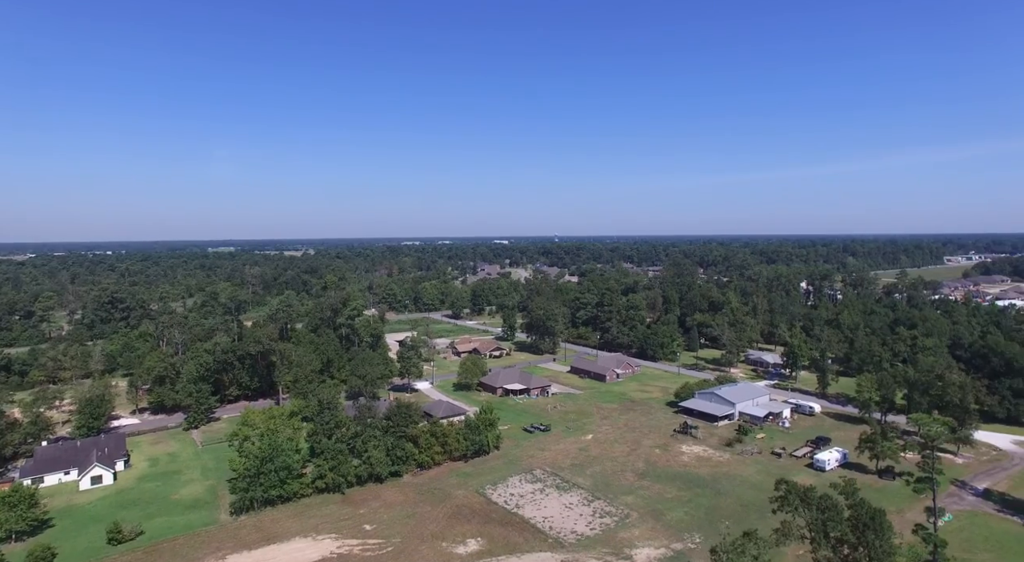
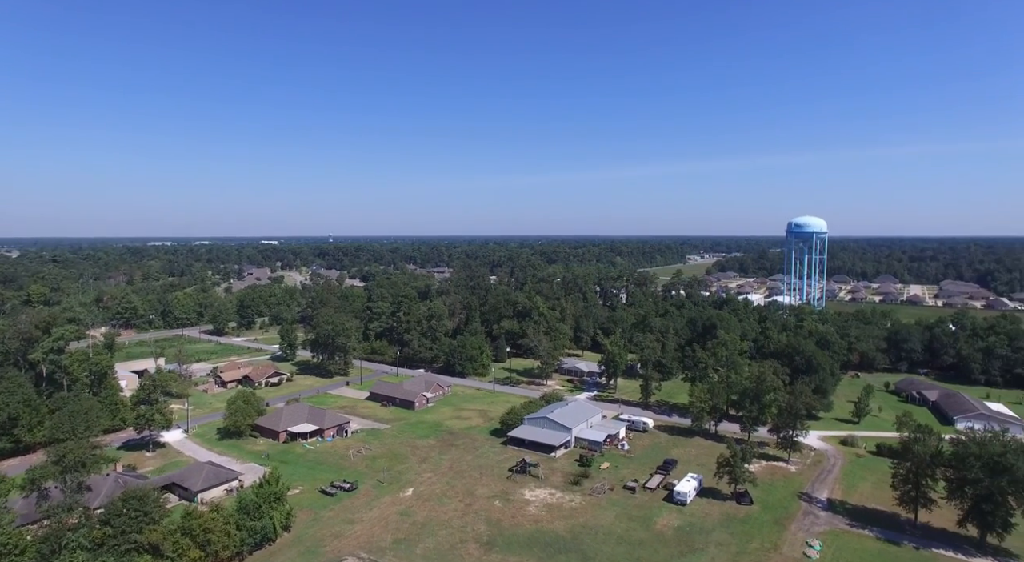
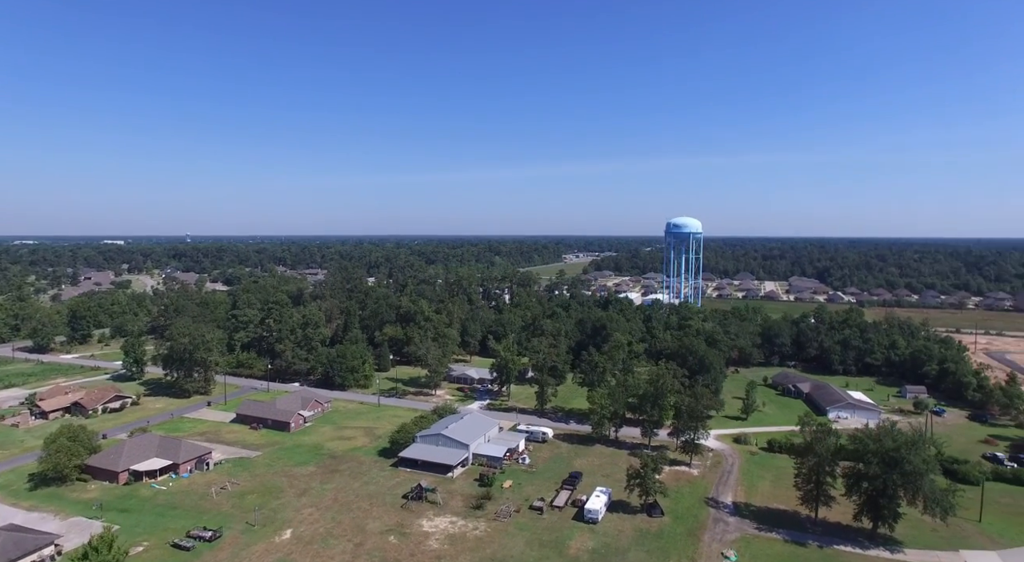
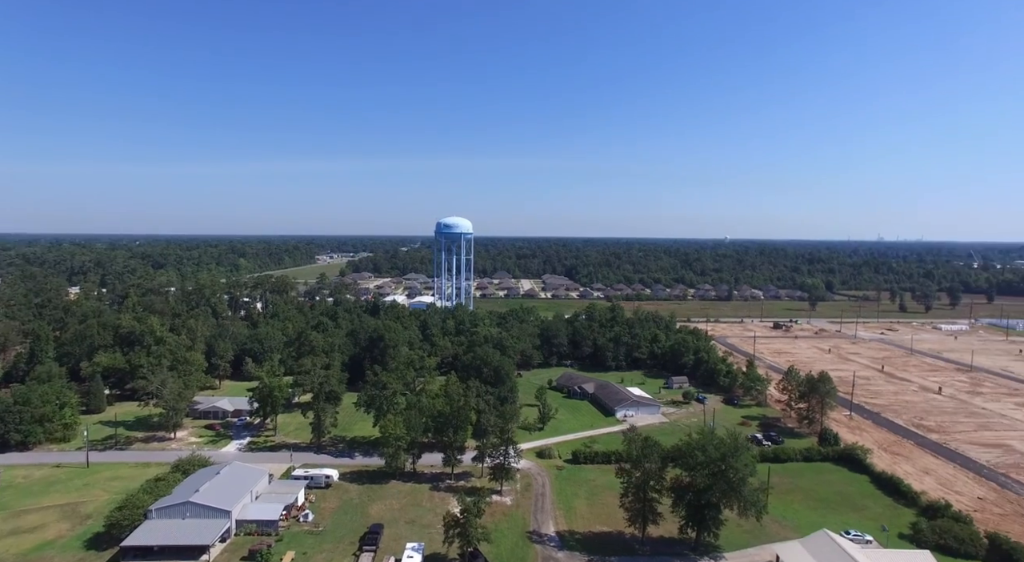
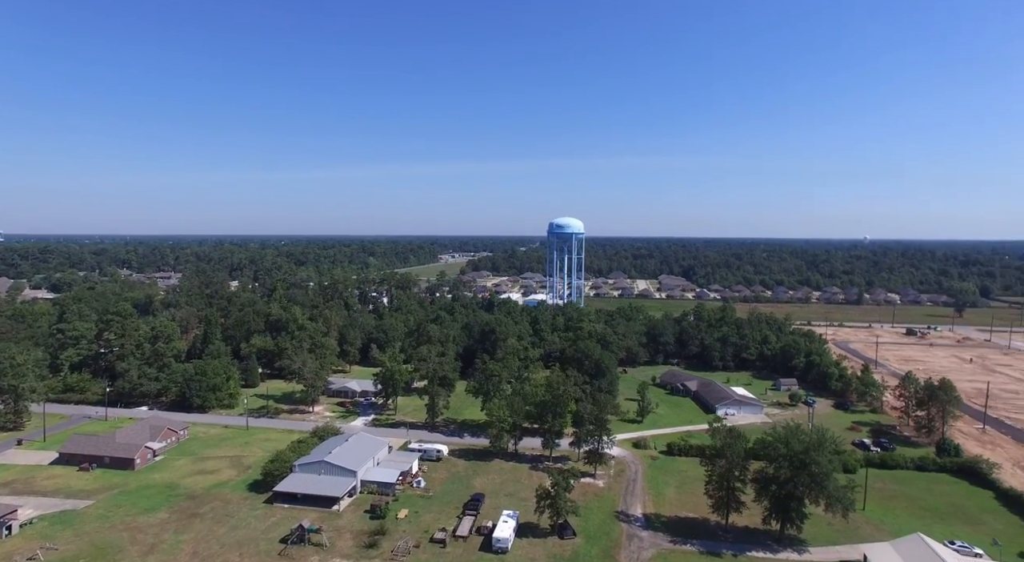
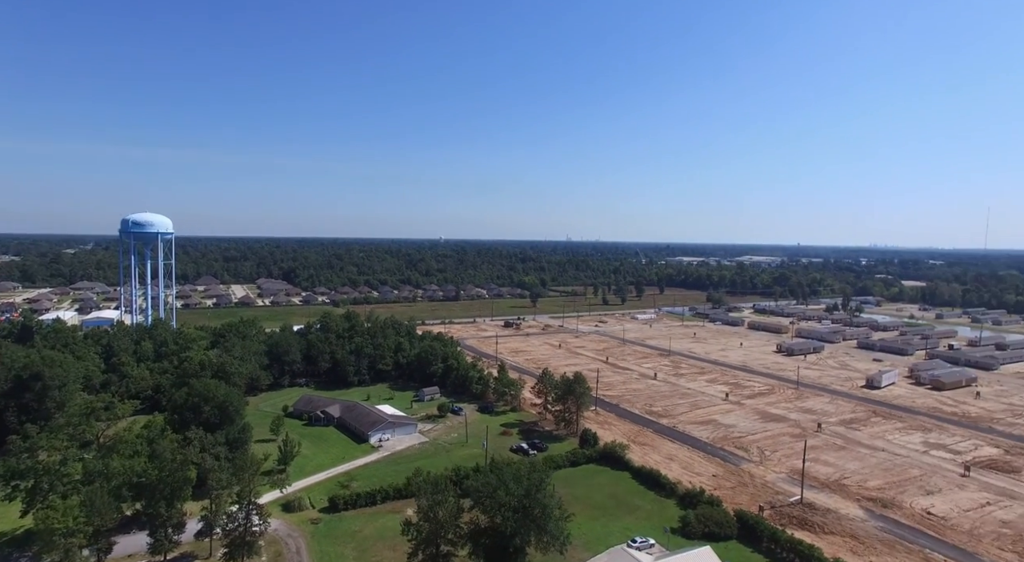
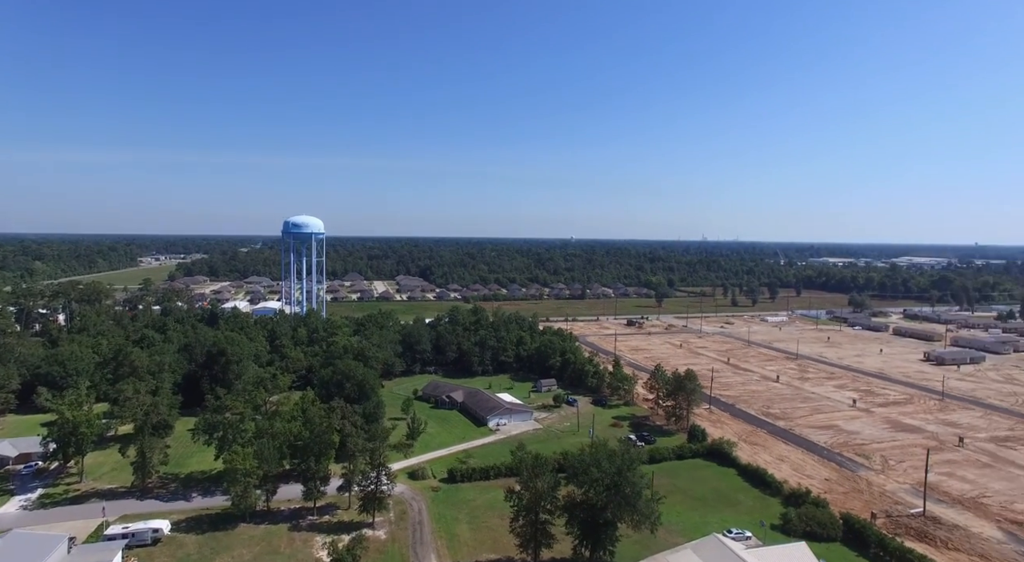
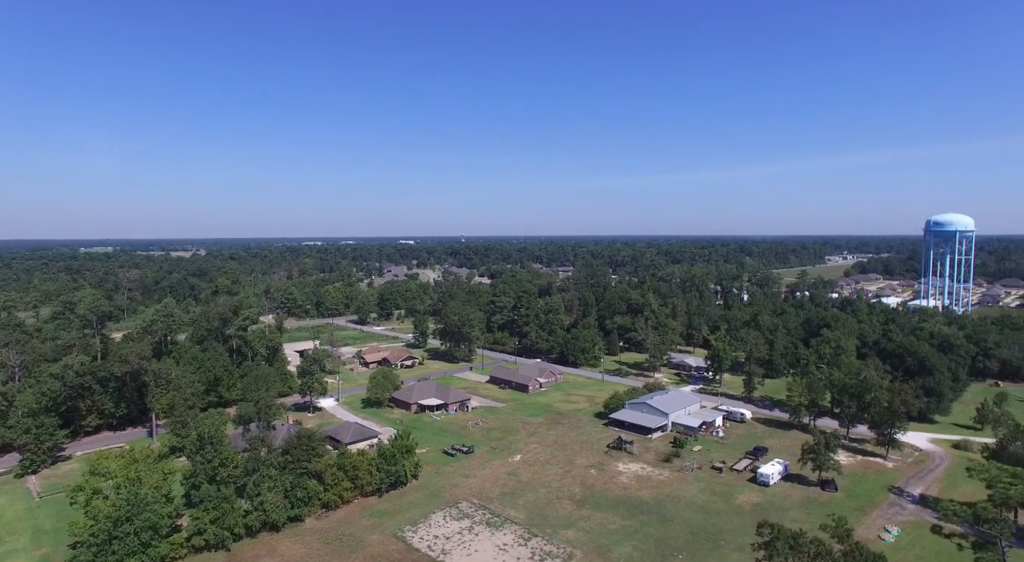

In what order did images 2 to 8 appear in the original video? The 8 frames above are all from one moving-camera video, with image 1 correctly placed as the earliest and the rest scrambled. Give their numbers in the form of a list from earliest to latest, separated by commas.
8, 2, 3, 5, 4, 7, 6
